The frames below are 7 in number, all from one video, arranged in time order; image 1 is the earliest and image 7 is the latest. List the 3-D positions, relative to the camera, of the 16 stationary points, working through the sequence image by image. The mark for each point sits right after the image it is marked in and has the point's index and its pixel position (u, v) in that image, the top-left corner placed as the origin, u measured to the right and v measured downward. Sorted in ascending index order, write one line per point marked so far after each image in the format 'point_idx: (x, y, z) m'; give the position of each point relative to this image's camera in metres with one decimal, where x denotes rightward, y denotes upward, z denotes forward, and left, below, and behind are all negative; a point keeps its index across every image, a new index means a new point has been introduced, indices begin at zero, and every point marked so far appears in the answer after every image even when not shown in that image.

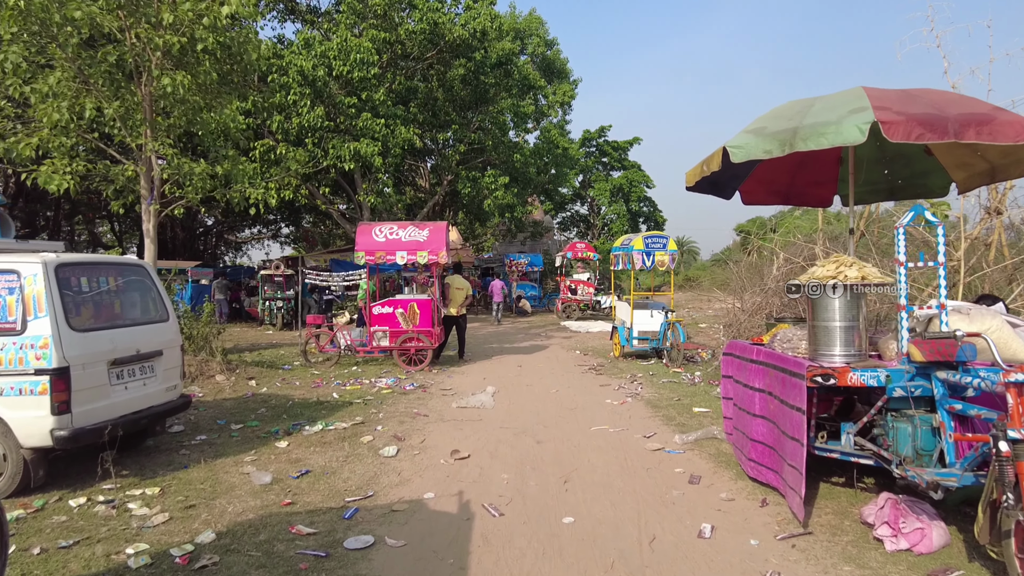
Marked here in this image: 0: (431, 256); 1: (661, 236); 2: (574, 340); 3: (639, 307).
0: (-1.2, +0.5, +10.3) m
1: (+2.4, +0.8, +11.0) m
2: (+1.3, -1.2, +15.0) m
3: (+2.1, -0.3, +11.2) m
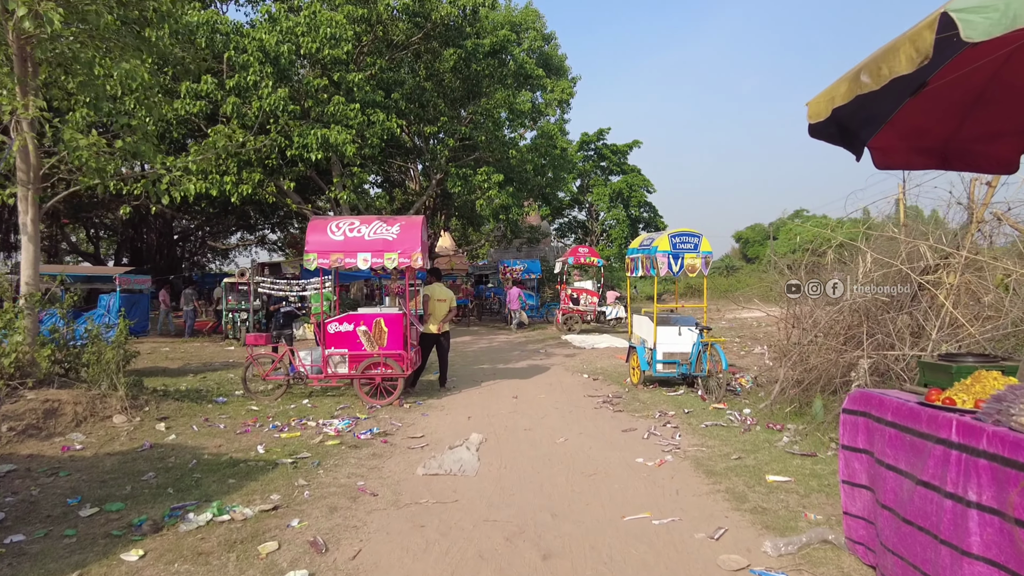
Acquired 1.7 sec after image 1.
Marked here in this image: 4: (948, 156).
0: (-1.3, +0.3, +8.1) m
1: (+2.3, +0.7, +8.8) m
2: (+1.2, -1.4, +12.8) m
3: (+2.0, -0.5, +9.0) m
4: (+2.3, +0.7, +3.7) m
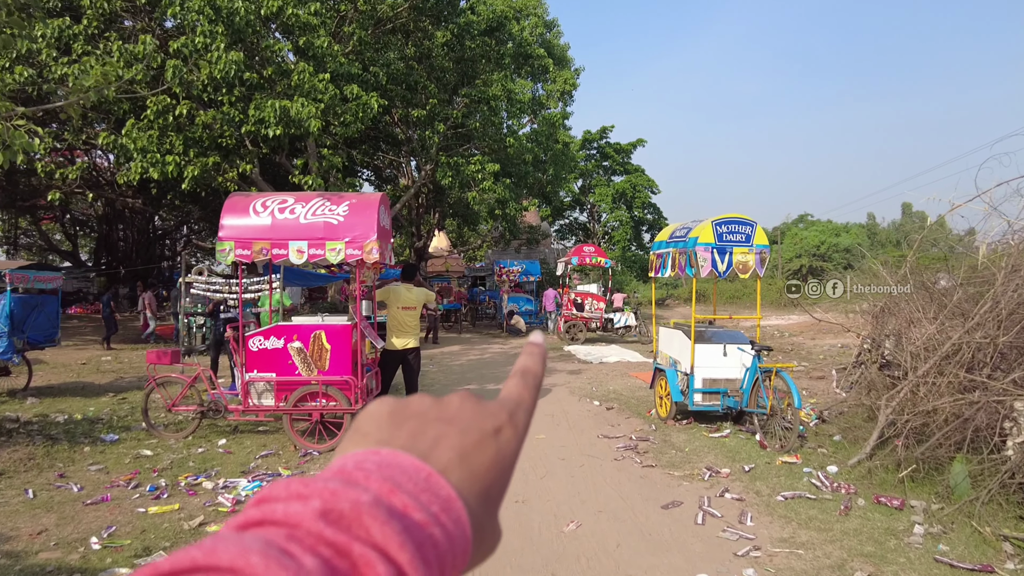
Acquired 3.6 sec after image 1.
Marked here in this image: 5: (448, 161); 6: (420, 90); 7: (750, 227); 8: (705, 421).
0: (-1.4, +0.3, +6.0) m
1: (+2.2, +0.7, +6.7) m
2: (+1.1, -1.4, +10.6) m
3: (+1.9, -0.5, +6.8) m
4: (+2.3, +0.7, +1.5) m
5: (-1.8, +3.6, +19.1) m
6: (-2.5, +5.4, +18.6) m
7: (+2.3, +0.6, +6.7) m
8: (+2.0, -1.4, +7.1) m
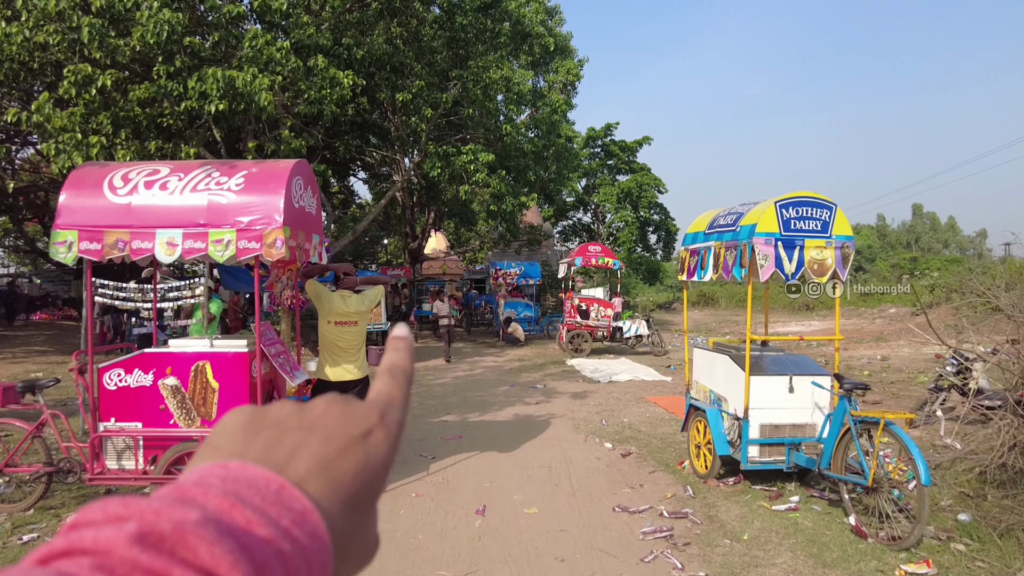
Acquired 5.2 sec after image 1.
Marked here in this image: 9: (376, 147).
0: (-1.6, +0.3, +4.0) m
1: (+2.1, +0.6, +4.7) m
2: (+1.0, -1.5, +8.6) m
3: (+1.8, -0.6, +4.9) m
4: (+2.1, +0.6, -0.5) m
5: (-1.9, +3.5, +17.2) m
6: (-2.6, +5.3, +16.7) m
7: (+2.2, +0.5, +4.7) m
8: (+1.9, -1.5, +5.2) m
9: (-3.9, +4.0, +19.4) m
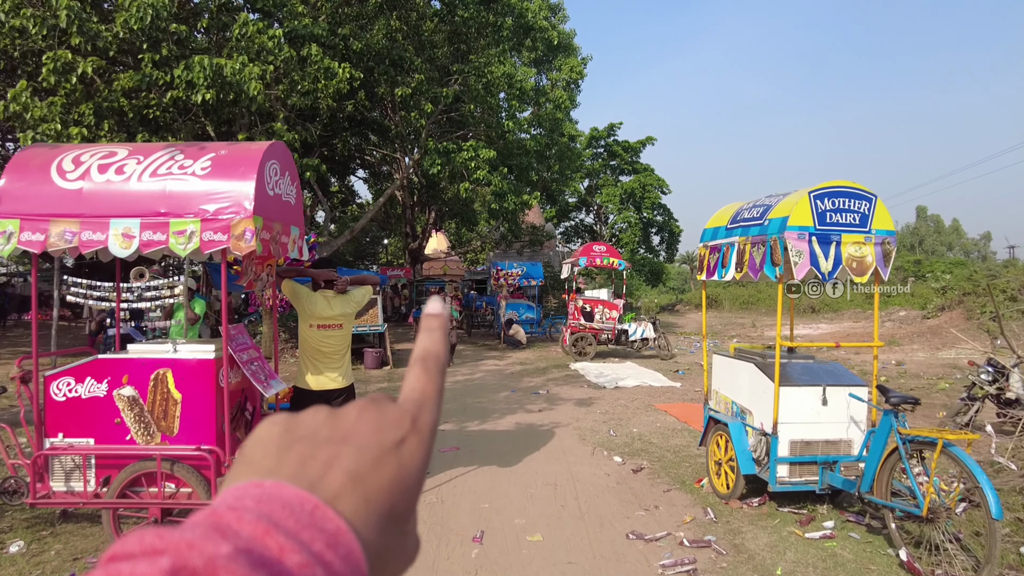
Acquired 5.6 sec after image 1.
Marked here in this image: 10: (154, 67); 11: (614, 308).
0: (-1.5, +0.3, +3.5) m
1: (+2.1, +0.6, +4.2) m
2: (+1.0, -1.5, +8.1) m
3: (+1.8, -0.6, +4.4) m
4: (+2.1, +0.6, -1.0) m
5: (-1.8, +3.5, +16.7) m
6: (-2.5, +5.3, +16.2) m
7: (+2.2, +0.5, +4.2) m
8: (+1.9, -1.5, +4.7) m
9: (-3.8, +4.0, +18.9) m
10: (-5.0, +3.1, +9.5) m
11: (+2.2, -0.4, +14.6) m
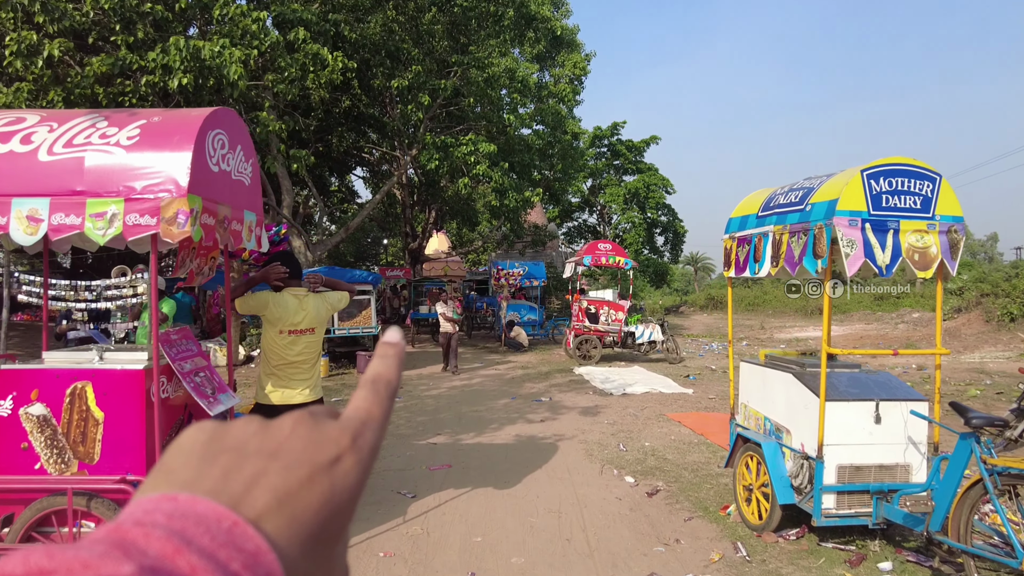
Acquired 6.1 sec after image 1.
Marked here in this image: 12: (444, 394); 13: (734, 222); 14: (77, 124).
0: (-1.6, +0.3, +2.9) m
1: (+2.1, +0.6, +3.5) m
2: (+1.0, -1.5, +7.4) m
3: (+1.8, -0.6, +3.7) m
4: (+2.0, +0.7, -1.7) m
5: (-1.8, +3.4, +16.0) m
6: (-2.5, +5.3, +15.6) m
7: (+2.2, +0.5, +3.5) m
8: (+1.9, -1.5, +4.0) m
9: (-3.8, +4.0, +18.3) m
10: (-5.0, +3.1, +8.9) m
11: (+2.2, -0.4, +14.0) m
12: (-1.0, -1.5, +9.6) m
13: (+1.5, +0.4, +4.6) m
14: (-1.9, +0.7, +3.1) m
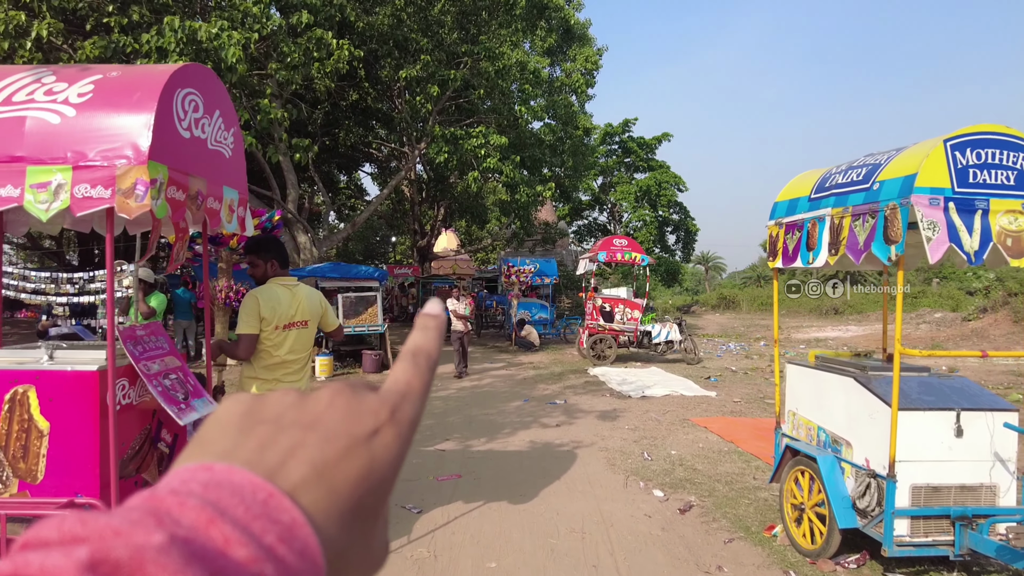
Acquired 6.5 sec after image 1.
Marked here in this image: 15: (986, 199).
0: (-1.5, +0.4, +2.4) m
1: (+2.2, +0.6, +3.0) m
2: (+1.2, -1.4, +6.9) m
3: (+1.9, -0.5, +3.2) m
4: (+2.1, +0.7, -2.2) m
5: (-1.5, +3.5, +15.6) m
6: (-2.2, +5.3, +15.1) m
7: (+2.3, +0.6, +3.0) m
8: (+2.0, -1.4, +3.5) m
9: (-3.5, +4.1, +17.8) m
10: (-4.8, +3.2, +8.5) m
11: (+2.5, -0.4, +13.4) m
12: (-0.8, -1.5, +9.1) m
13: (+1.6, +0.5, +4.1) m
14: (-1.9, +0.8, +2.6) m
15: (+2.1, +0.4, +3.0) m
